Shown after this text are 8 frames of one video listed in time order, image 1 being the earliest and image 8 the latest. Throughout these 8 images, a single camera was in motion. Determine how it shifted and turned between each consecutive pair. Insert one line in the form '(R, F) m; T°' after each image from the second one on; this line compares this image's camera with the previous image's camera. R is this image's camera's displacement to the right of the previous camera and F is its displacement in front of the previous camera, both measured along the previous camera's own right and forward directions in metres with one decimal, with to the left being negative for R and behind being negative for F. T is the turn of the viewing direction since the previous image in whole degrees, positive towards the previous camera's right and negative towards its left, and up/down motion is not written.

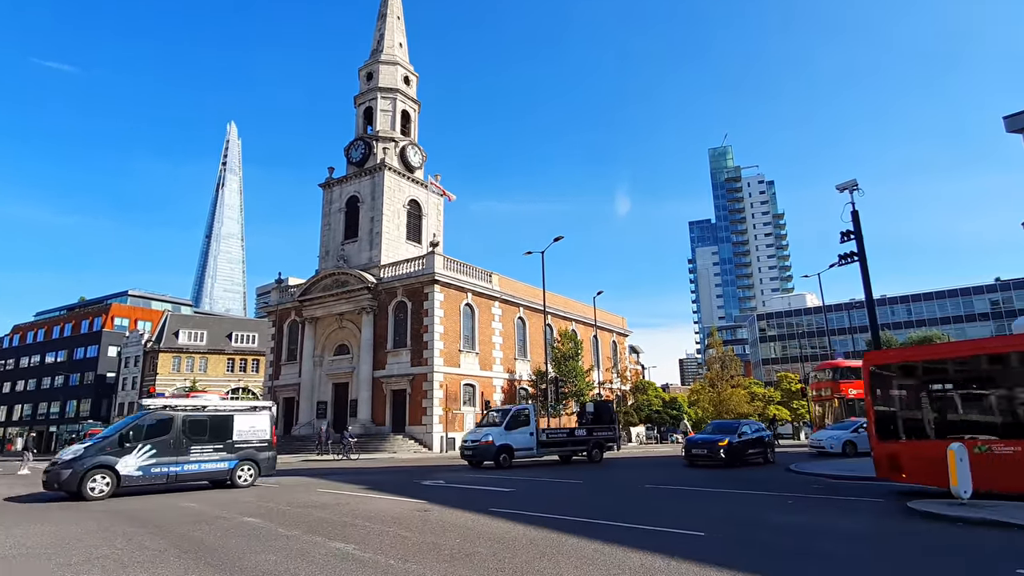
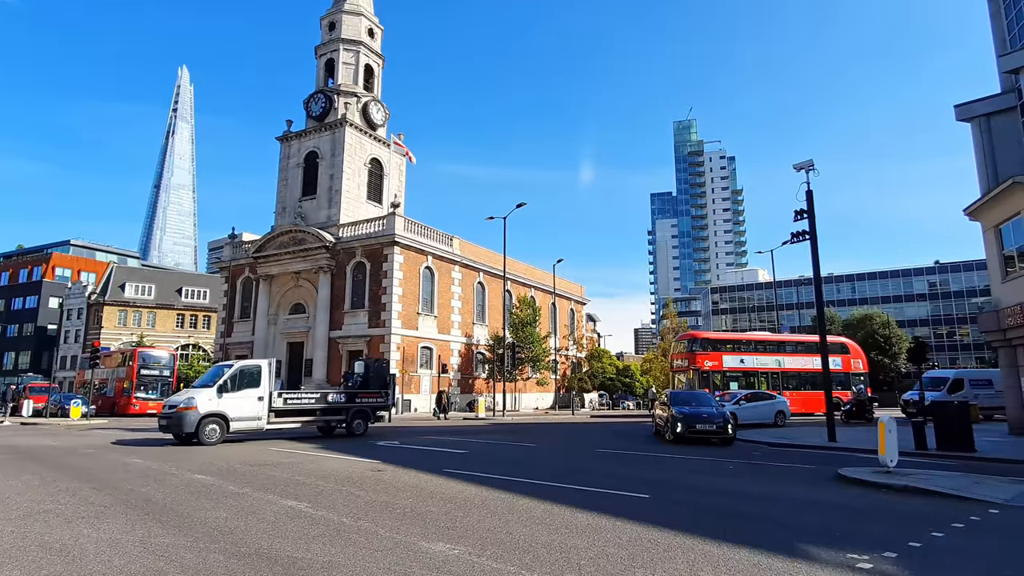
(0.0, 0.0) m; +4°
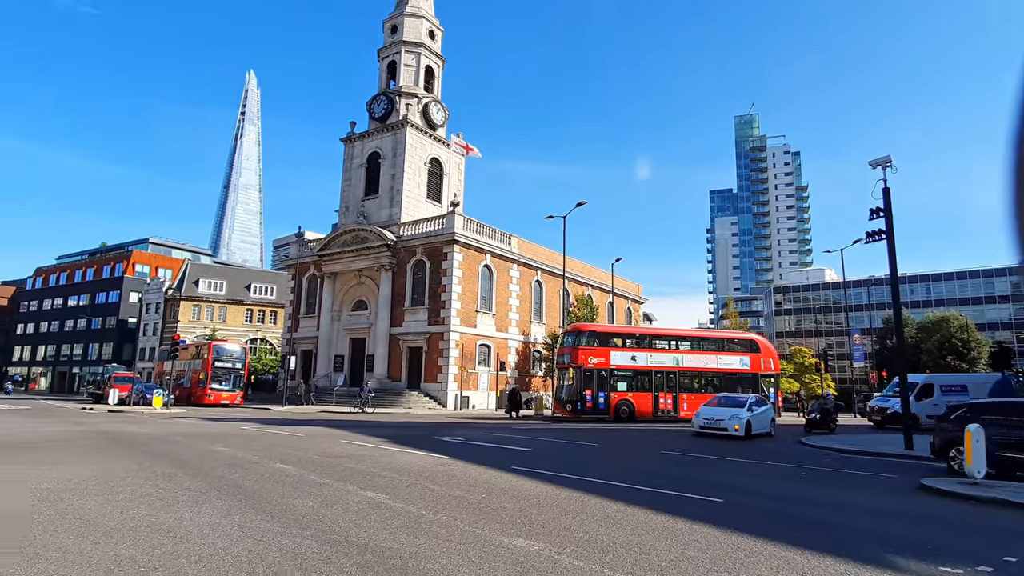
(-0.3, -0.1) m; -5°
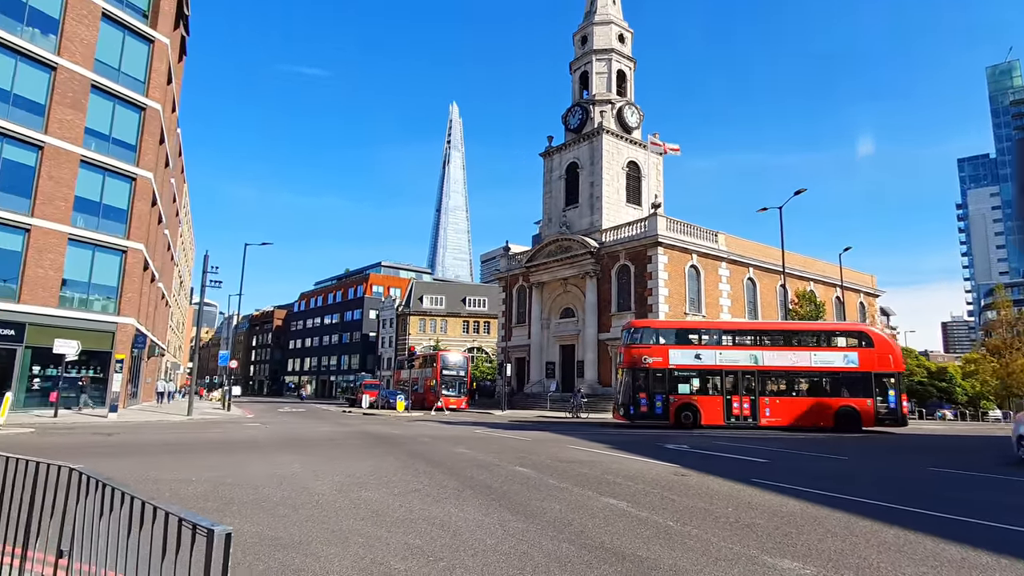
(-0.4, -0.1) m; -19°
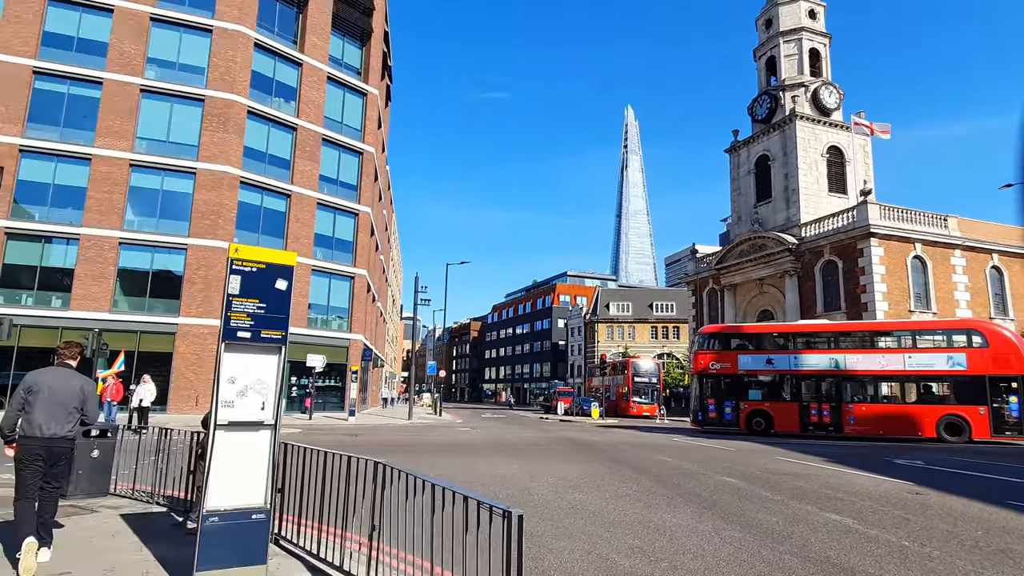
(-0.2, -0.6) m; -17°
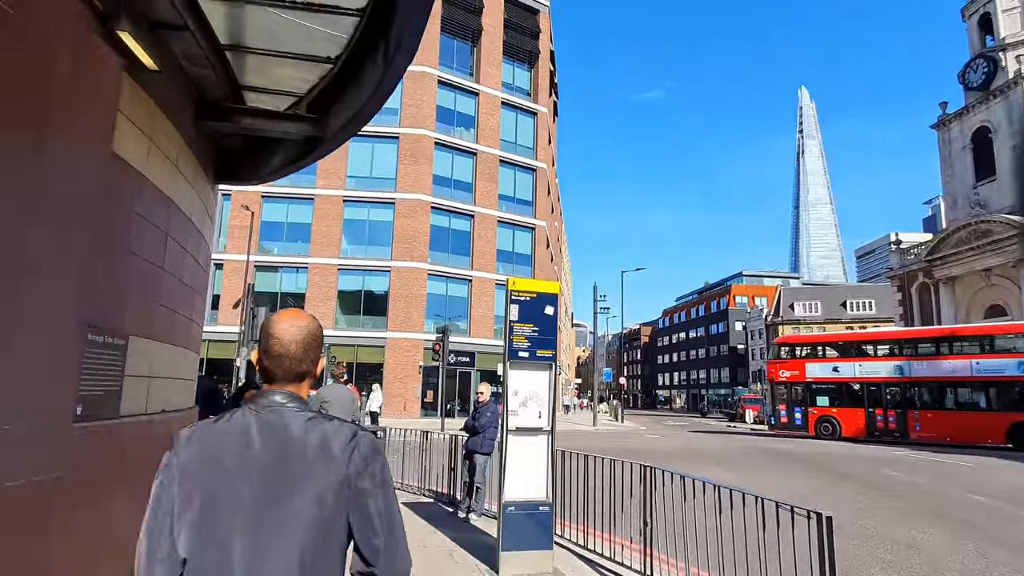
(-0.7, -0.7) m; -15°
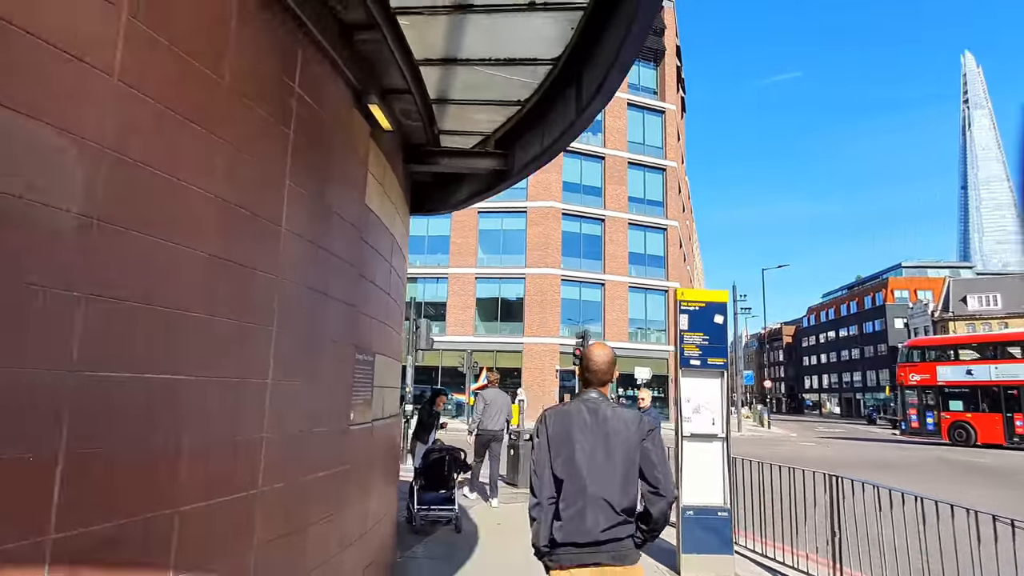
(-0.4, -0.4) m; -12°
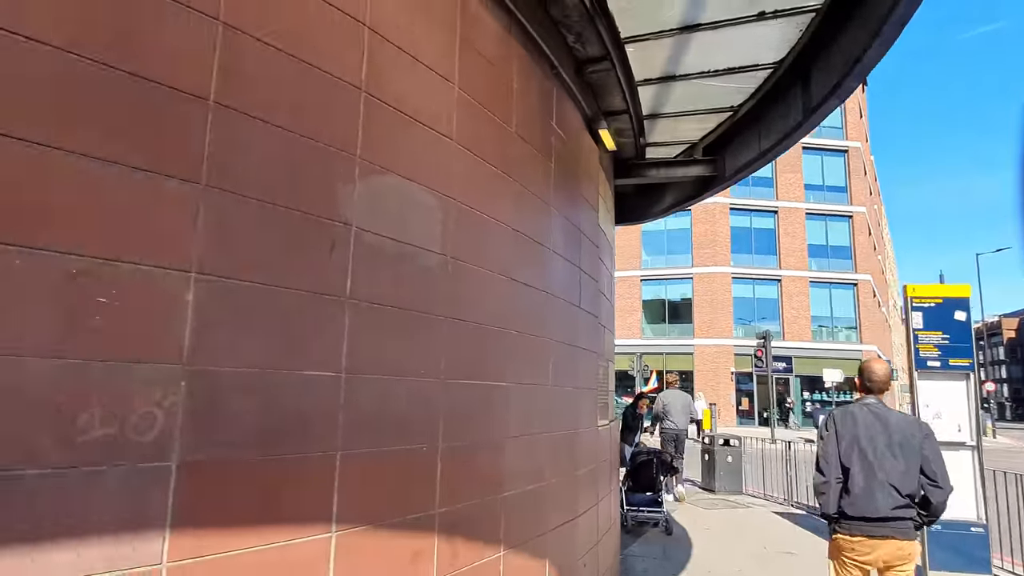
(-0.5, -0.3) m; -15°
